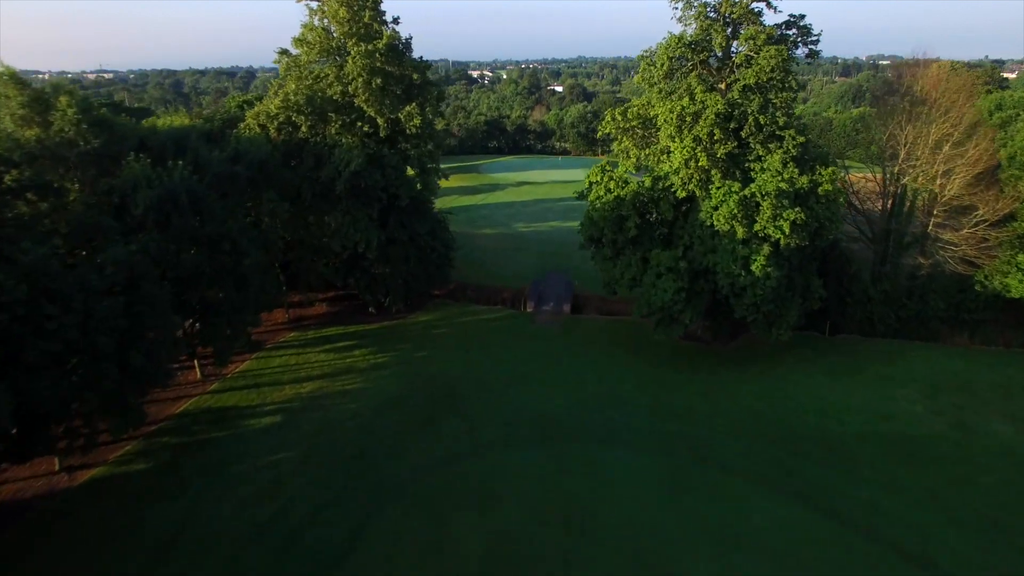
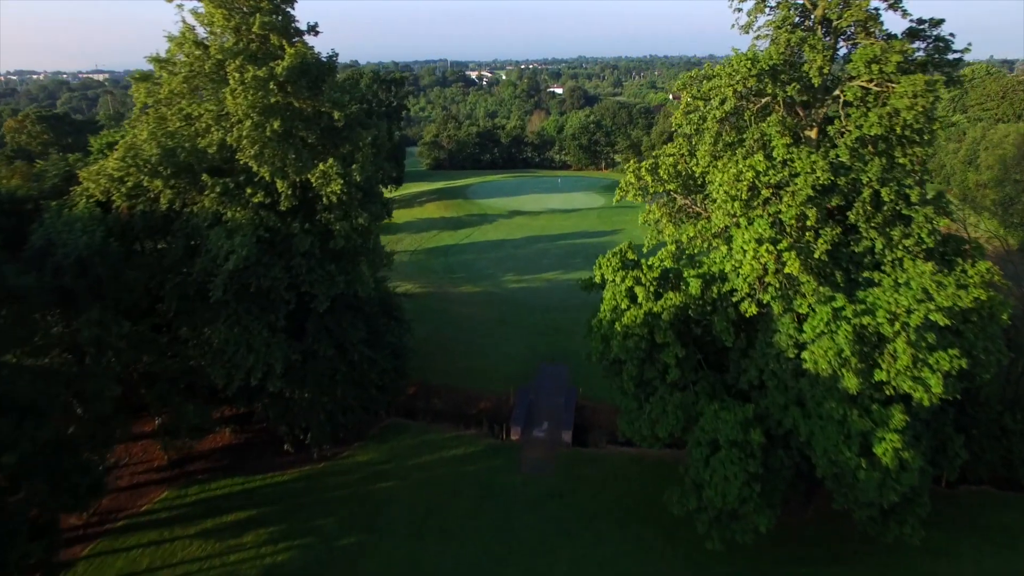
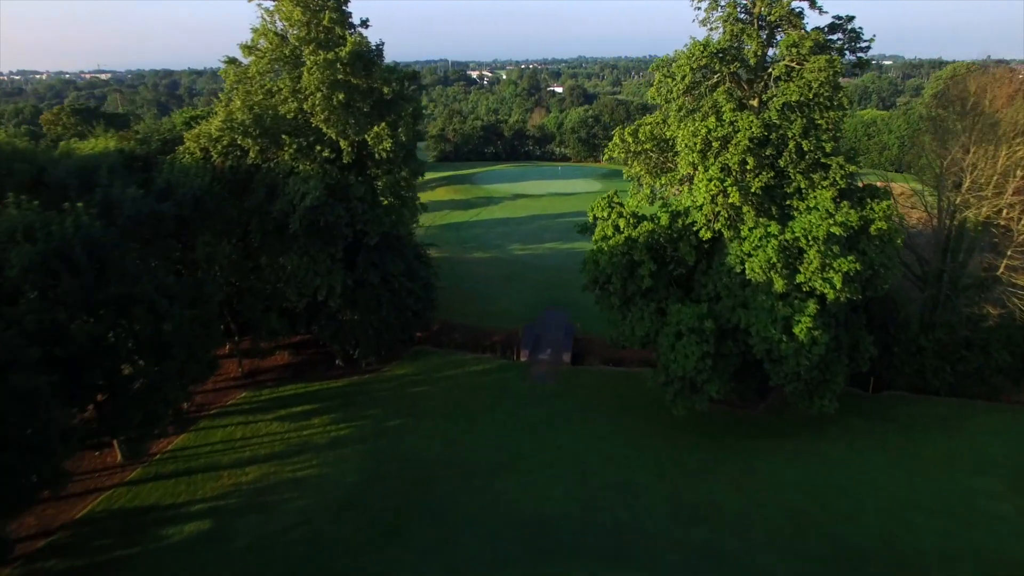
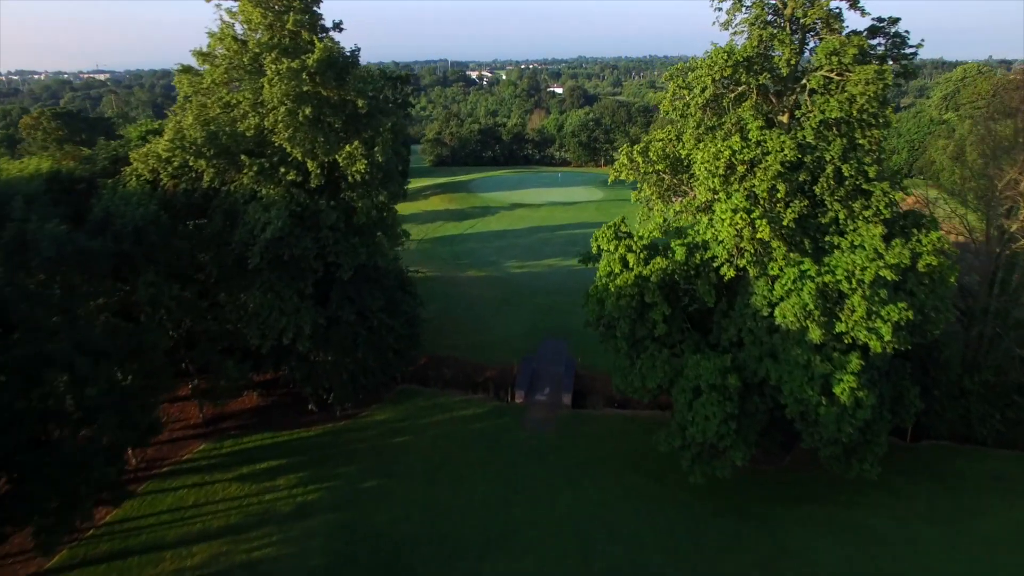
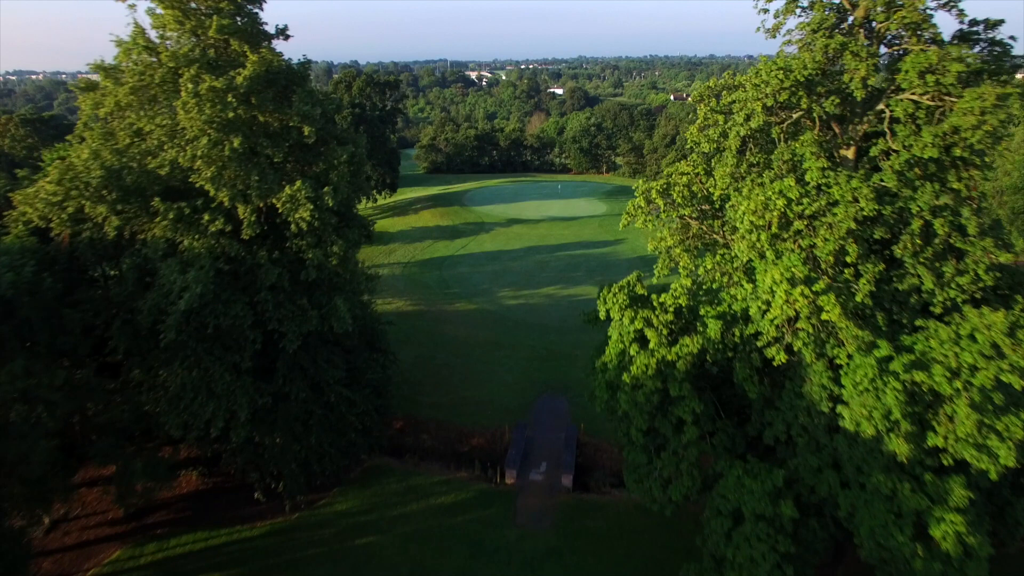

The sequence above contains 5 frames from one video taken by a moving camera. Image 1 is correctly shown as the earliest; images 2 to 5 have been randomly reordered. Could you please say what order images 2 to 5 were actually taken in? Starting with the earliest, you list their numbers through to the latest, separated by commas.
3, 4, 2, 5
